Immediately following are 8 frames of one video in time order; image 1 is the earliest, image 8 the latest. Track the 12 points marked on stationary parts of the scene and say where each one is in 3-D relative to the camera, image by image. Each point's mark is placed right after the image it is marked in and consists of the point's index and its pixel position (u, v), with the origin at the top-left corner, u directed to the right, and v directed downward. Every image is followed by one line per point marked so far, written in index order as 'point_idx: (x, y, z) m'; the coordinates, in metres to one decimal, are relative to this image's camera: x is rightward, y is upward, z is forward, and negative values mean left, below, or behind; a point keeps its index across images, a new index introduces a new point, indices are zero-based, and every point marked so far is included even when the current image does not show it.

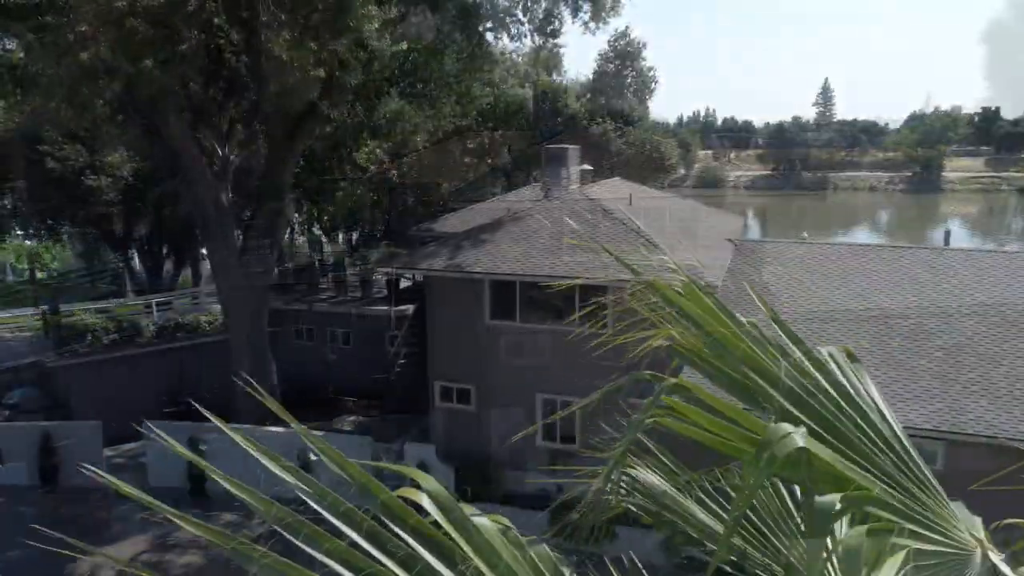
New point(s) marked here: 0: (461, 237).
0: (-1.2, +1.1, +15.4) m
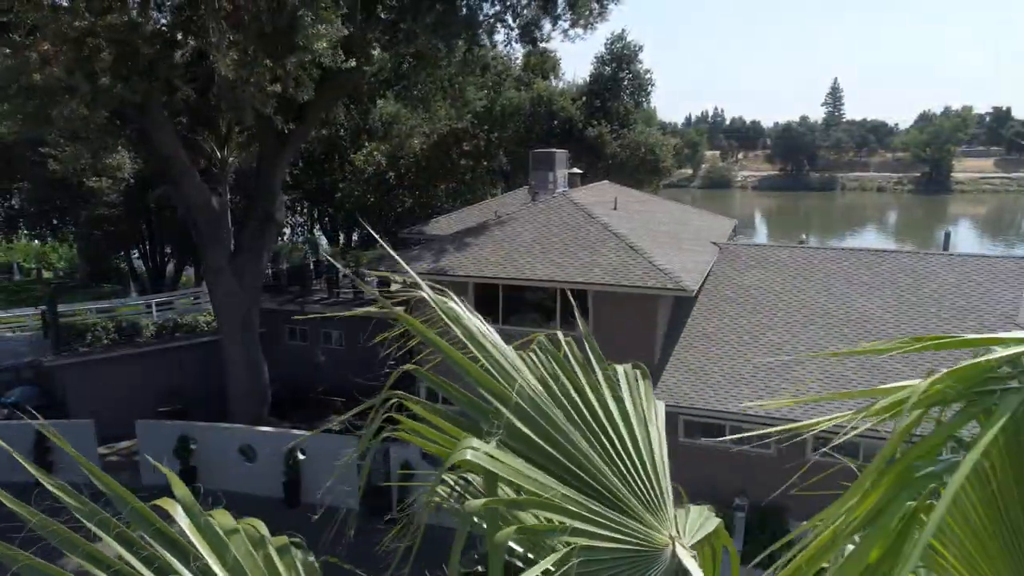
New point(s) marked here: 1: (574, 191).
0: (-1.5, +1.0, +15.6) m
1: (+1.4, +2.3, +17.1) m
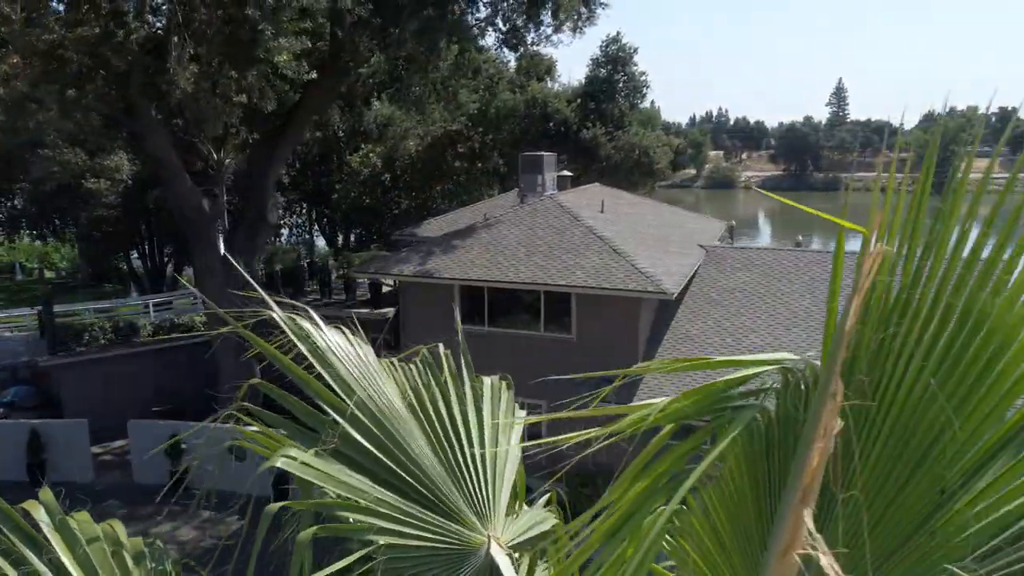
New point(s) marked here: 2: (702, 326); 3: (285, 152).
0: (-1.8, +1.0, +15.8) m
1: (+1.1, +2.3, +17.2) m
2: (+3.9, -0.8, +15.1) m
3: (-5.4, +3.2, +17.2) m
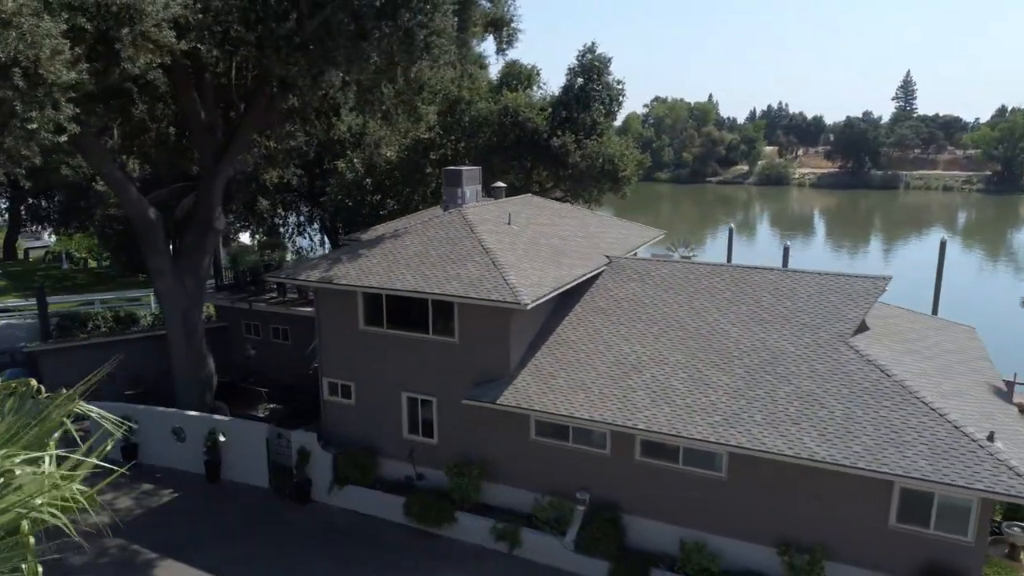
0: (-4.1, +0.9, +17.4) m
1: (-1.0, +2.1, +18.6) m
2: (+1.6, -1.0, +16.2) m
3: (-7.5, +3.2, +19.1) m
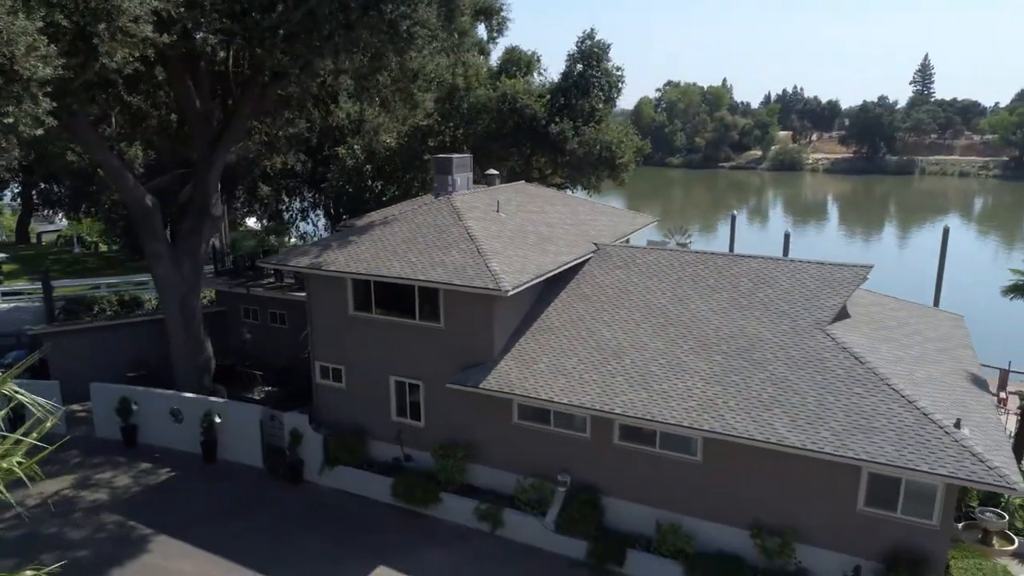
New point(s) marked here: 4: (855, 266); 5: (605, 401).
0: (-4.4, +1.3, +17.8) m
1: (-1.3, +2.5, +18.9) m
2: (+1.2, -0.7, +16.5) m
3: (-7.7, +3.6, +19.4) m
4: (+7.7, +0.5, +16.2) m
5: (+1.8, -2.2, +14.1) m
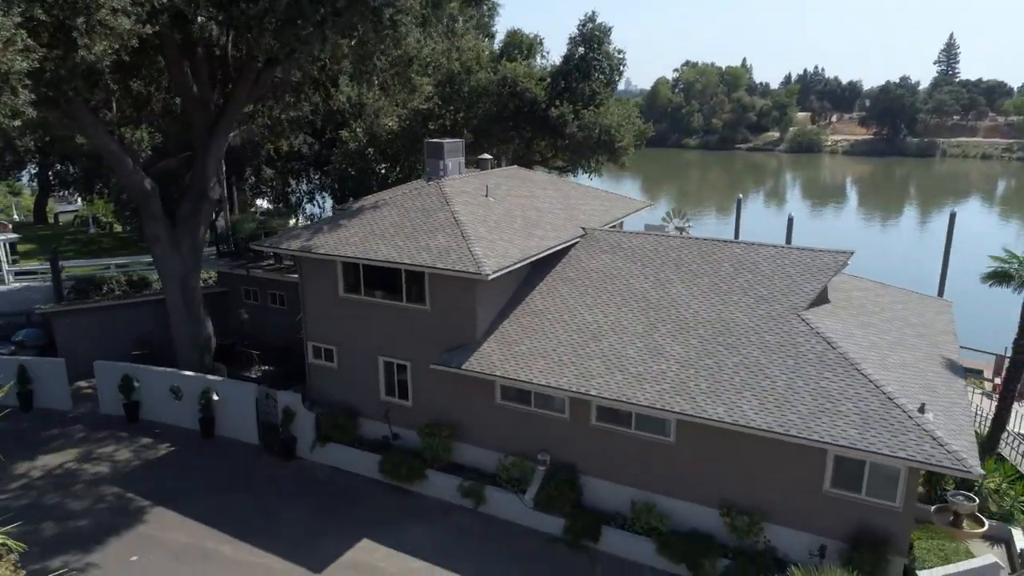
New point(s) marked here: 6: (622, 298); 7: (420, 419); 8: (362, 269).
0: (-4.7, +1.7, +18.2) m
1: (-1.6, +2.9, +19.2) m
2: (+0.9, -0.3, +16.9) m
3: (-8.0, +4.1, +19.9) m
4: (+7.3, +0.8, +16.3) m
5: (+1.4, -1.9, +14.4) m
6: (+2.5, -0.2, +16.5) m
7: (-2.2, -3.1, +17.2) m
8: (-3.6, +0.5, +17.2) m
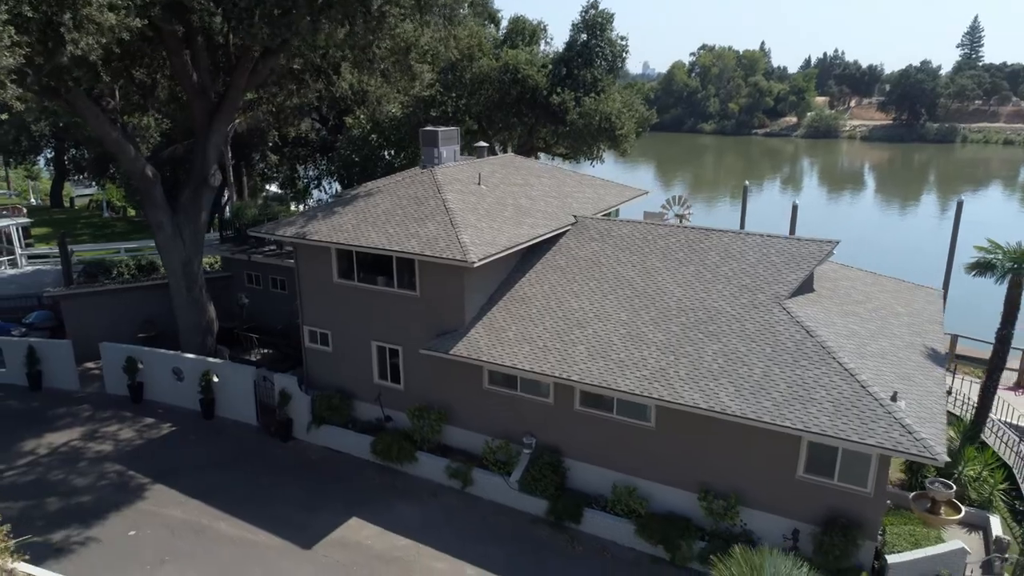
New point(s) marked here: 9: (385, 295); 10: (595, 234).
0: (-4.9, +2.1, +18.6) m
1: (-1.8, +3.3, +19.5) m
2: (+0.6, 0.0, +17.2) m
3: (-8.2, +4.6, +20.3) m
4: (+7.0, +1.1, +16.5) m
5: (+1.1, -1.6, +14.8) m
6: (+2.2, +0.1, +16.7) m
7: (-2.5, -2.8, +17.6) m
8: (-3.8, +0.8, +17.5) m
9: (-3.0, -0.2, +17.3) m
10: (+2.1, +1.4, +18.5) m
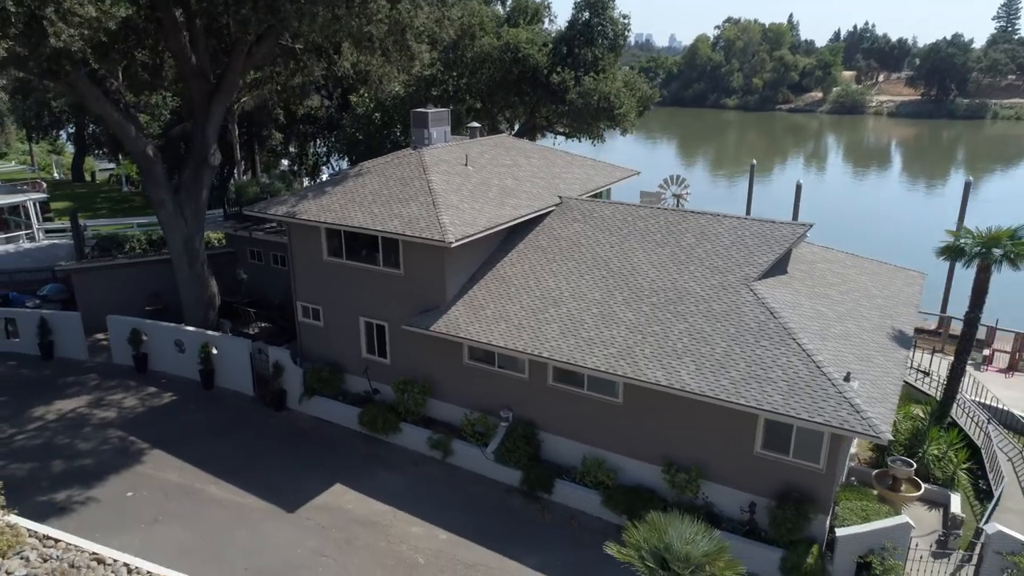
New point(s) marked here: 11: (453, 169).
0: (-5.3, +2.7, +19.2) m
1: (-2.1, +3.9, +20.0) m
2: (+0.2, +0.5, +17.7) m
3: (-8.5, +5.3, +20.9) m
4: (+6.6, +1.5, +16.8) m
5: (+0.5, -1.2, +15.3) m
6: (+1.8, +0.5, +17.2) m
7: (-2.9, -2.2, +18.4) m
8: (-4.3, +1.4, +18.2) m
9: (-3.5, +0.4, +17.9) m
10: (+1.7, +1.9, +19.0) m
11: (-1.6, +3.1, +19.0) m
